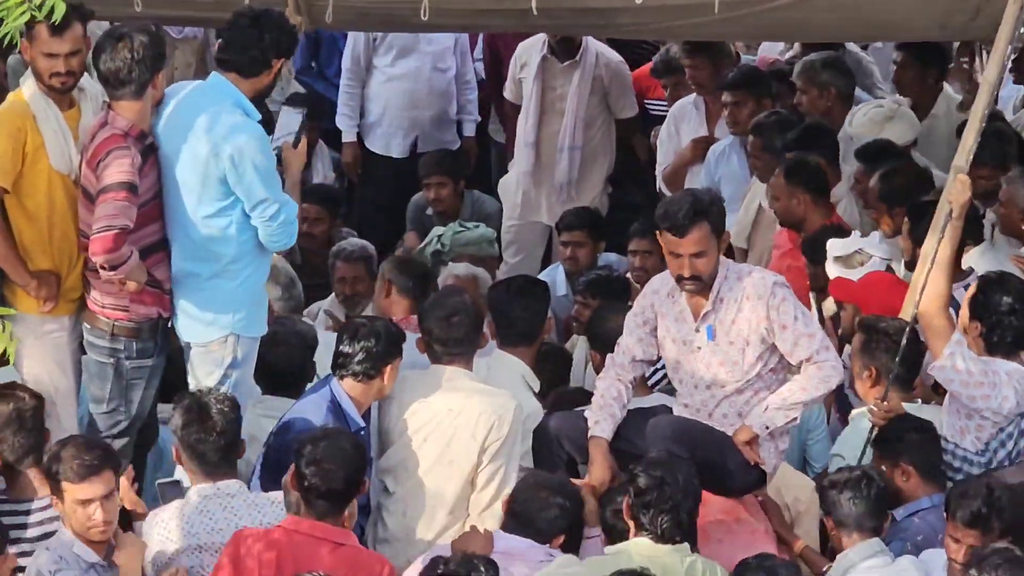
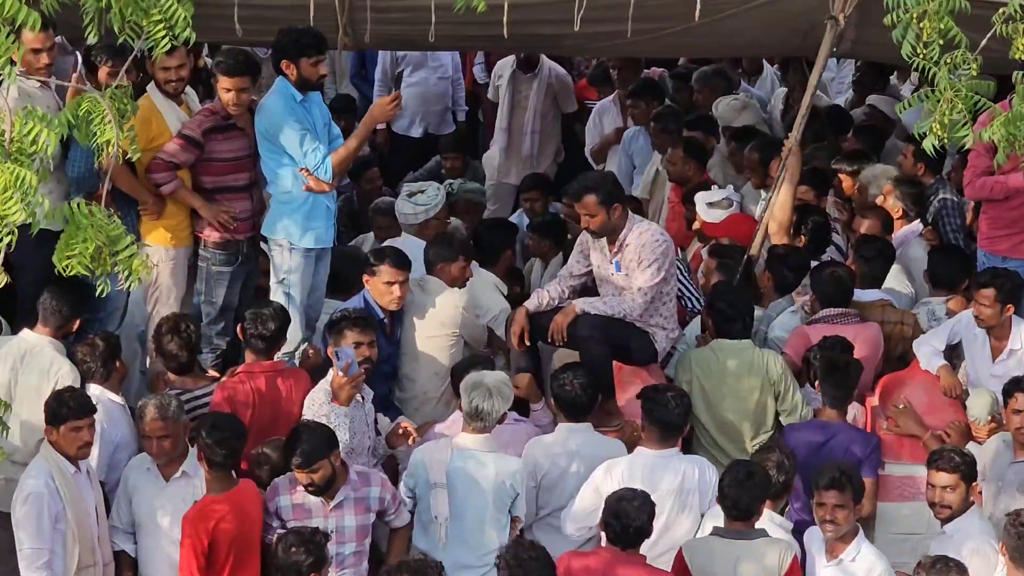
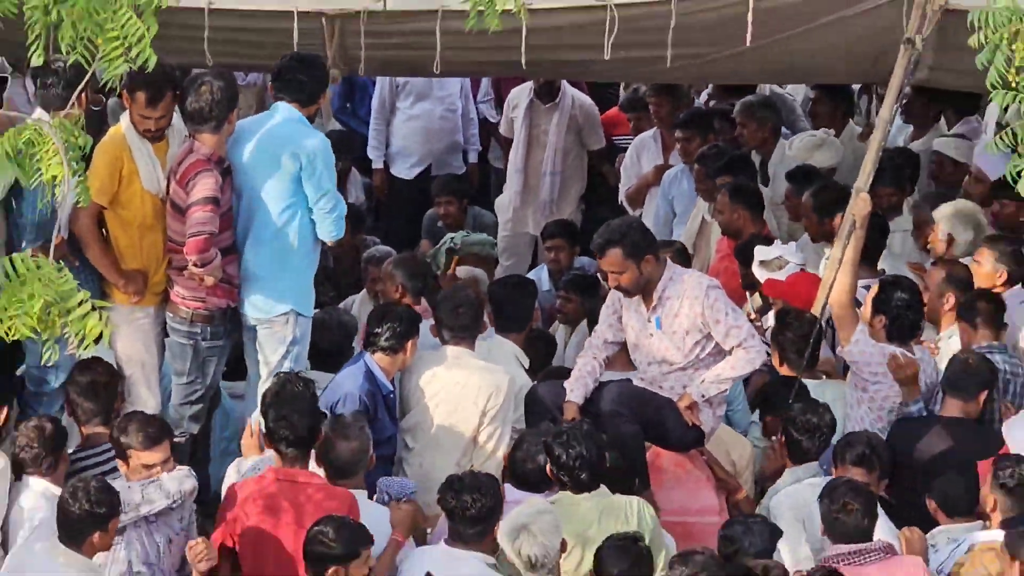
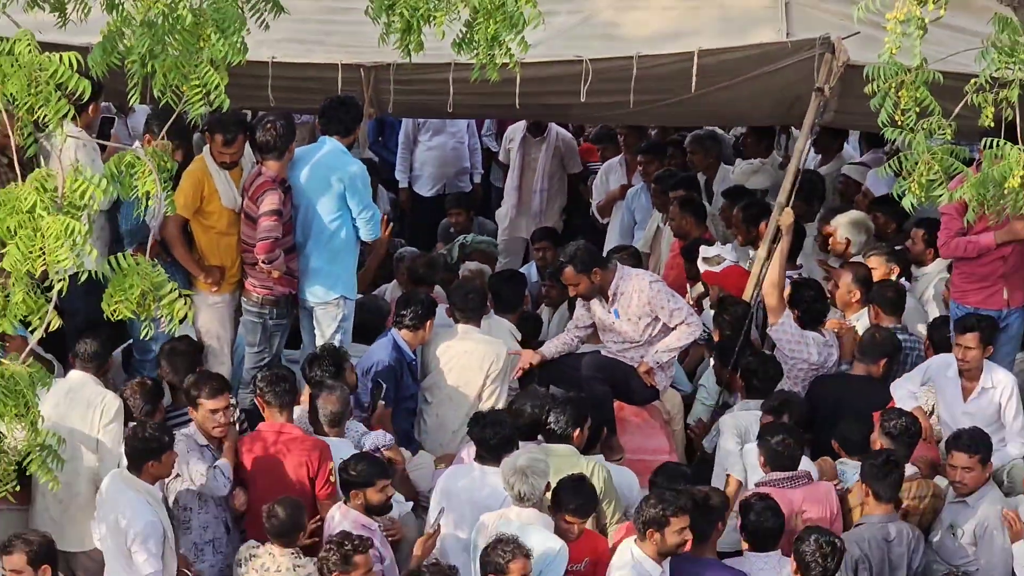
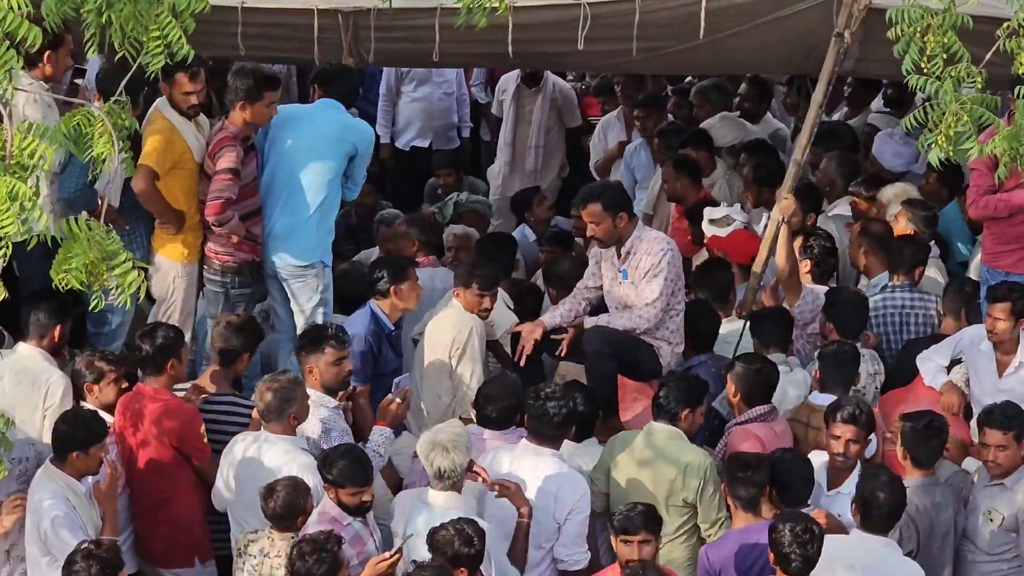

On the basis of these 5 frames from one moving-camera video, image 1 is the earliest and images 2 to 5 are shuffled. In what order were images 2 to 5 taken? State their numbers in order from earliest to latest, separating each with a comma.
3, 4, 5, 2
